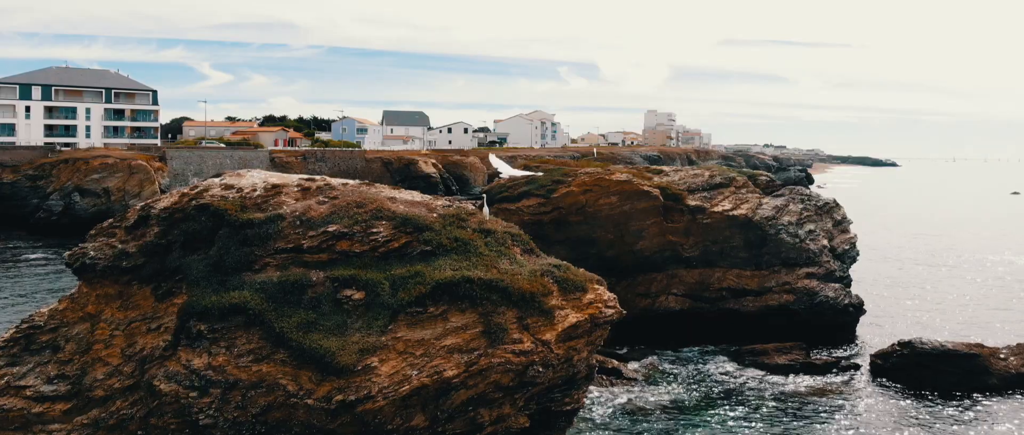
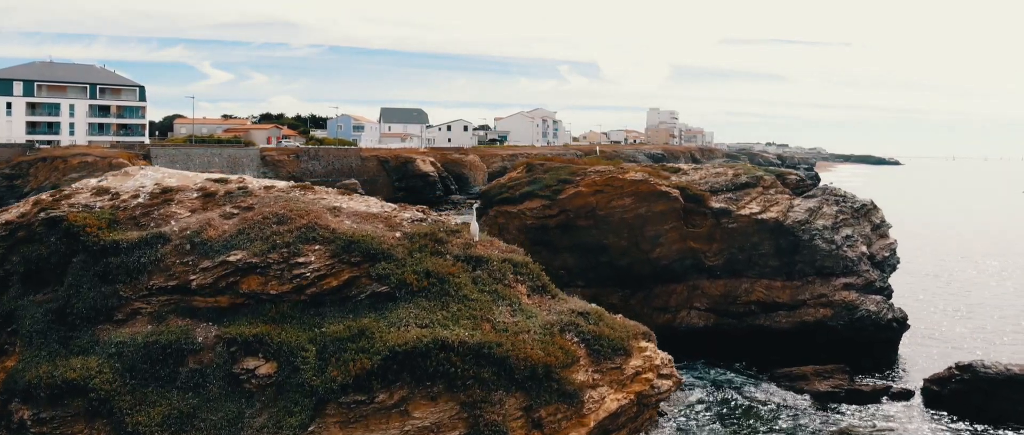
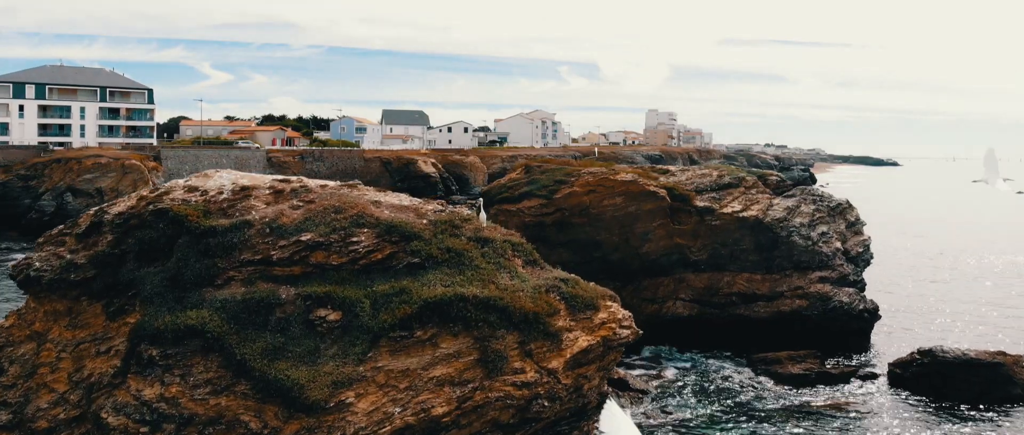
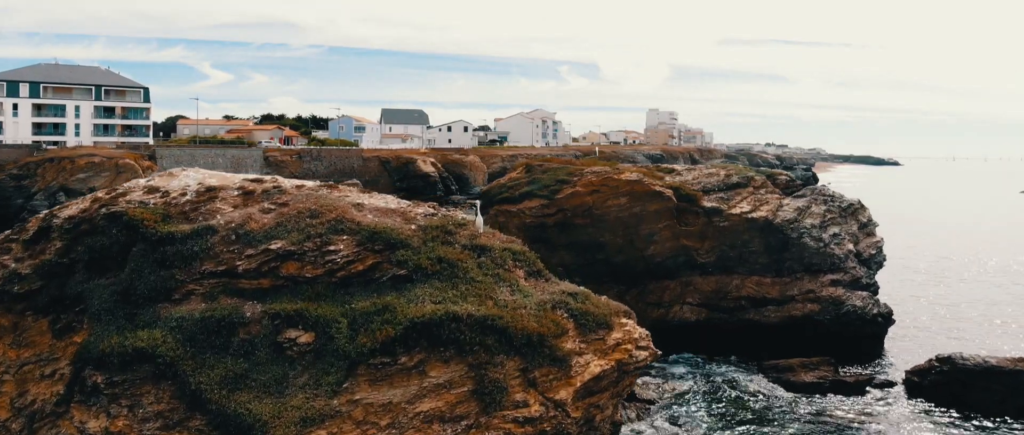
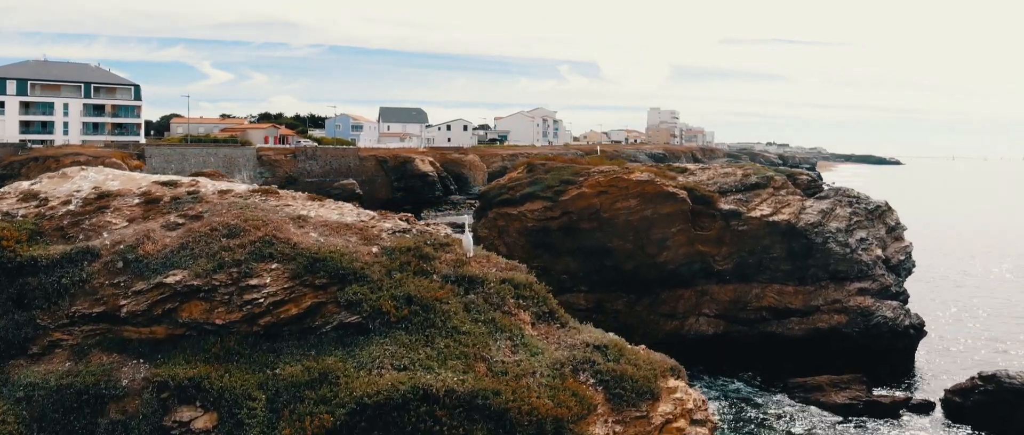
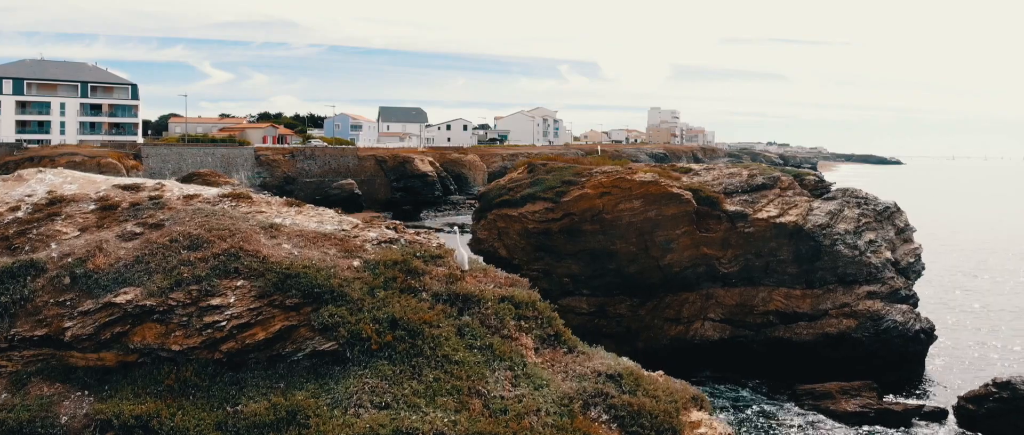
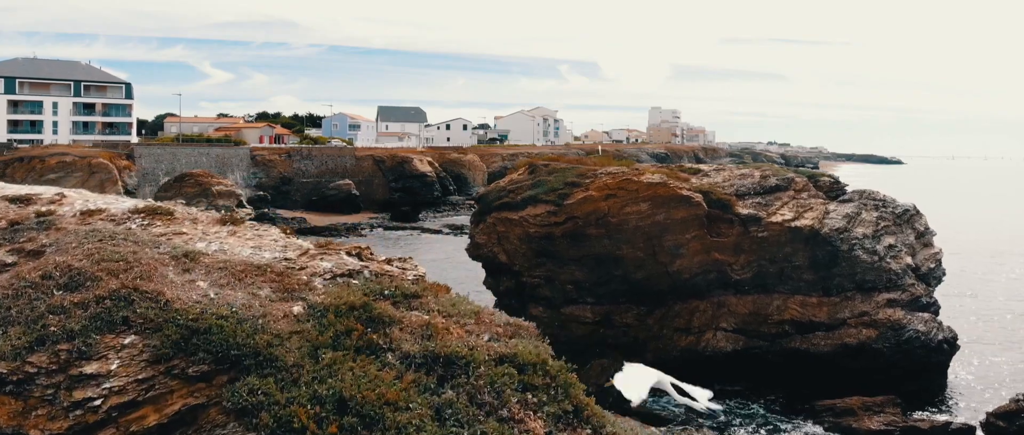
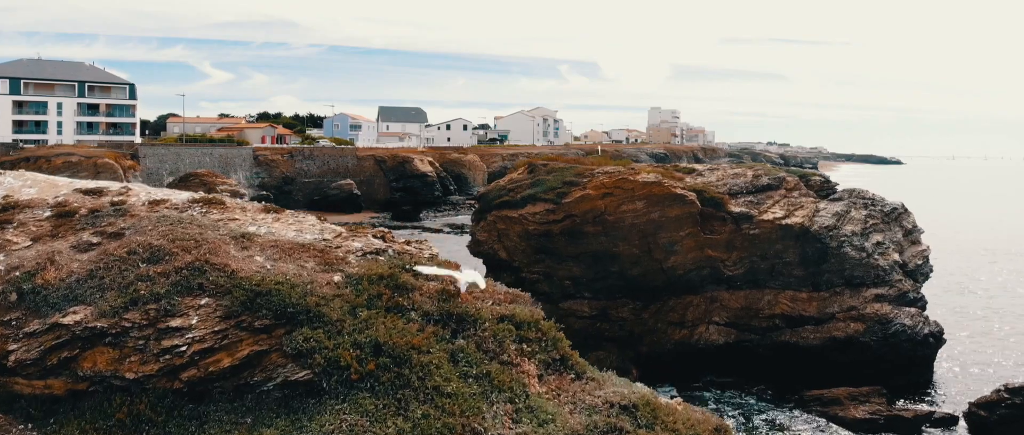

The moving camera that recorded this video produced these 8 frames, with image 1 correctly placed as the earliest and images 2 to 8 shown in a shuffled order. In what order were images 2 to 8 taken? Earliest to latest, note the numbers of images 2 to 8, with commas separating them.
3, 4, 2, 5, 6, 8, 7
